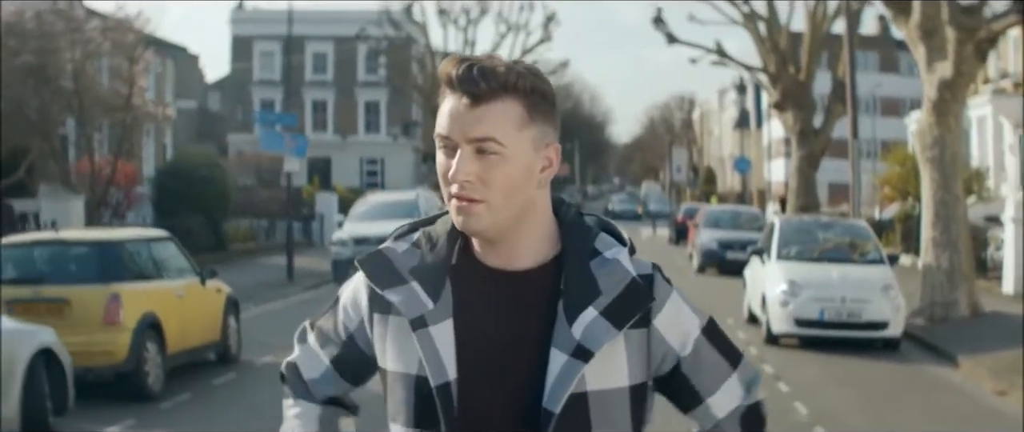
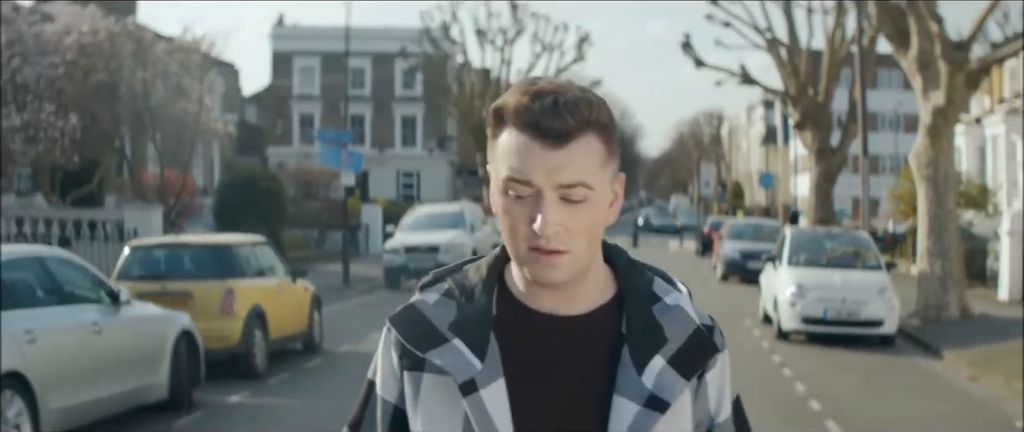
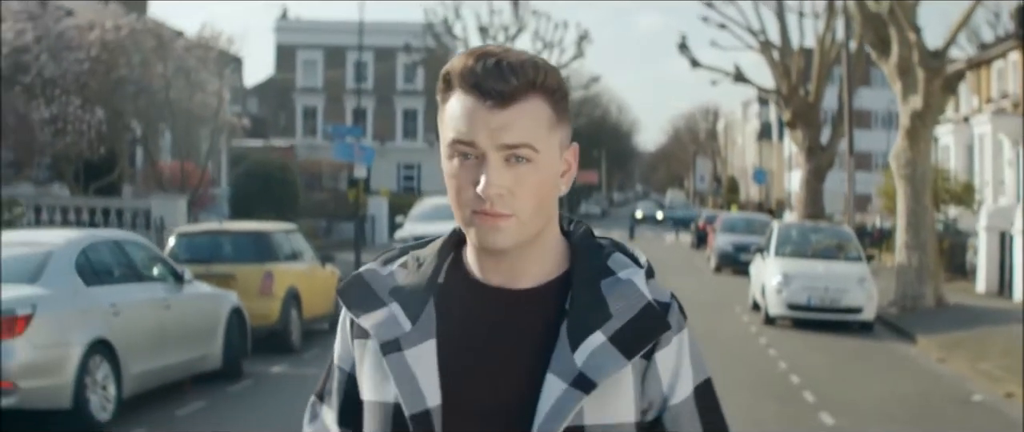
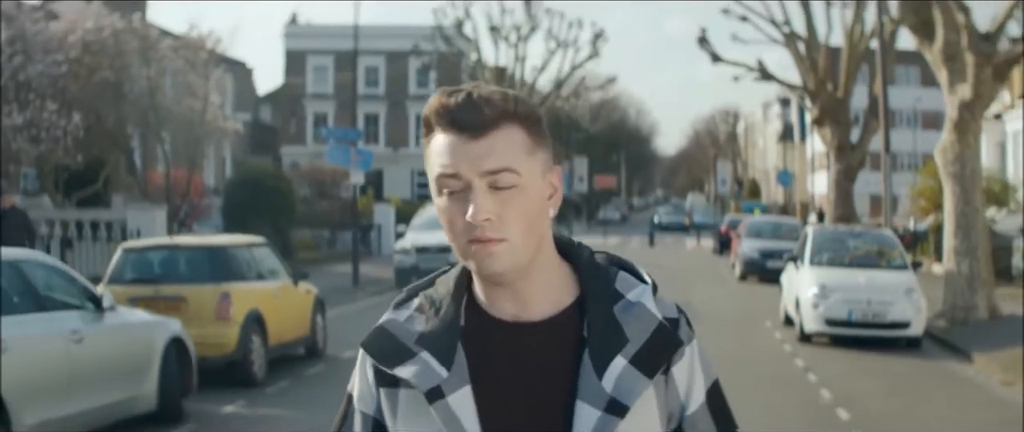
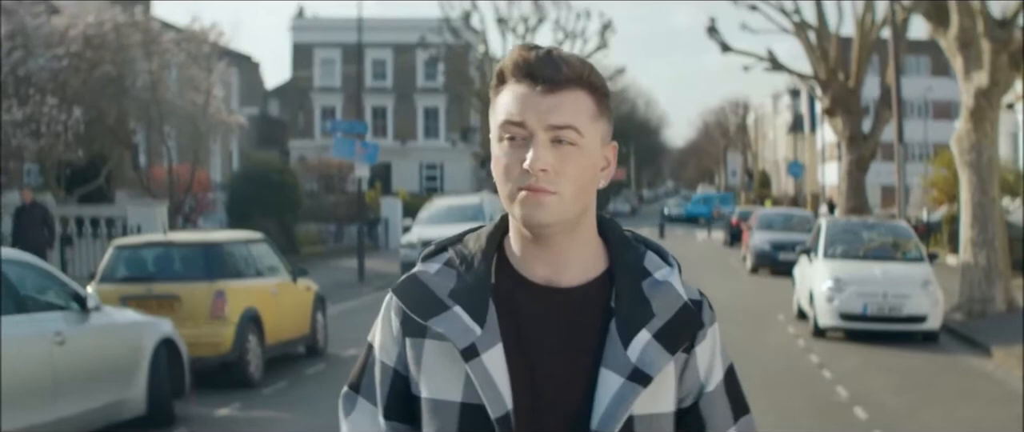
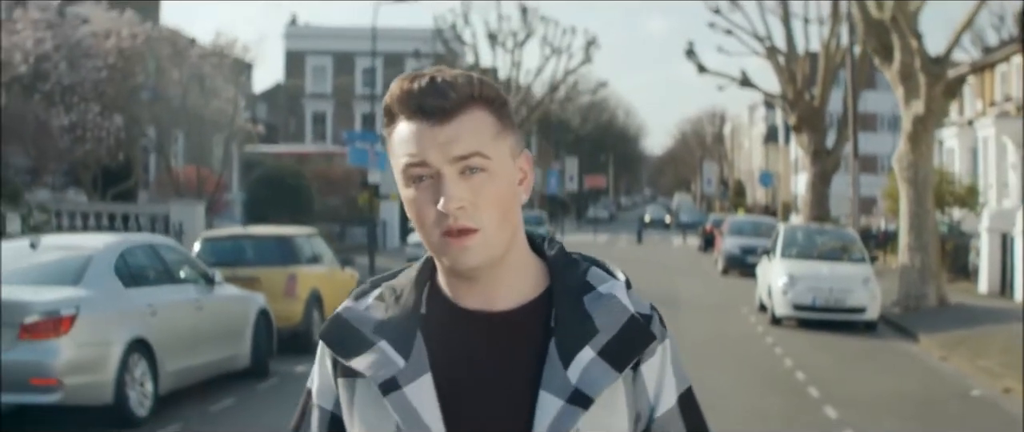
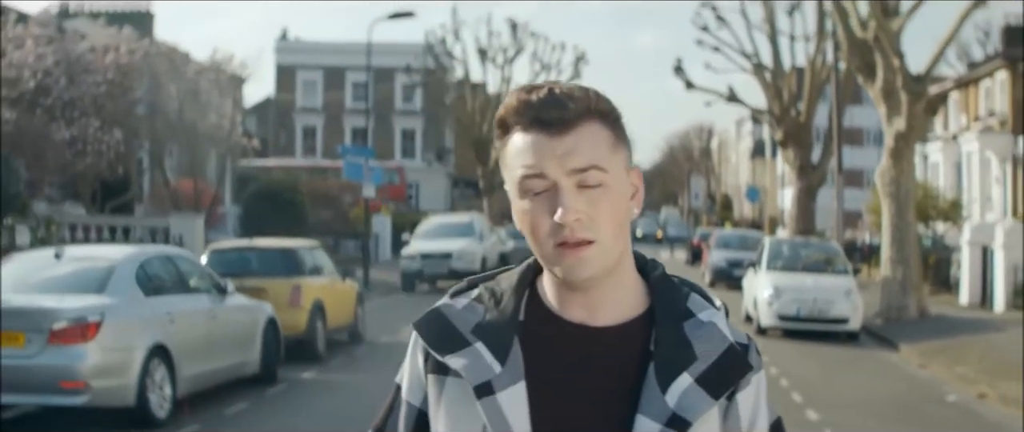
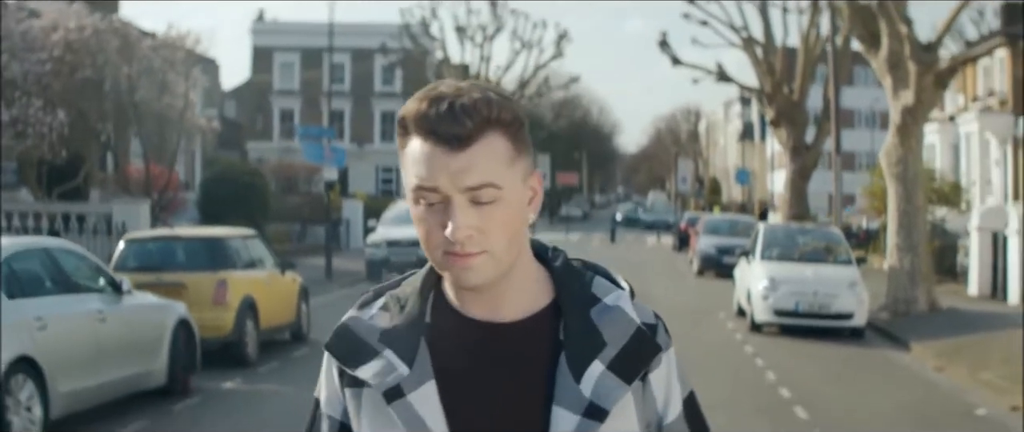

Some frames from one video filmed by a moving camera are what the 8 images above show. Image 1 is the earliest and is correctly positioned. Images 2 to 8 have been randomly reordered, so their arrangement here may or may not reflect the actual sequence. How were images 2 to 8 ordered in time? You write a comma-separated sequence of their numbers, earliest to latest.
5, 4, 2, 8, 3, 6, 7
